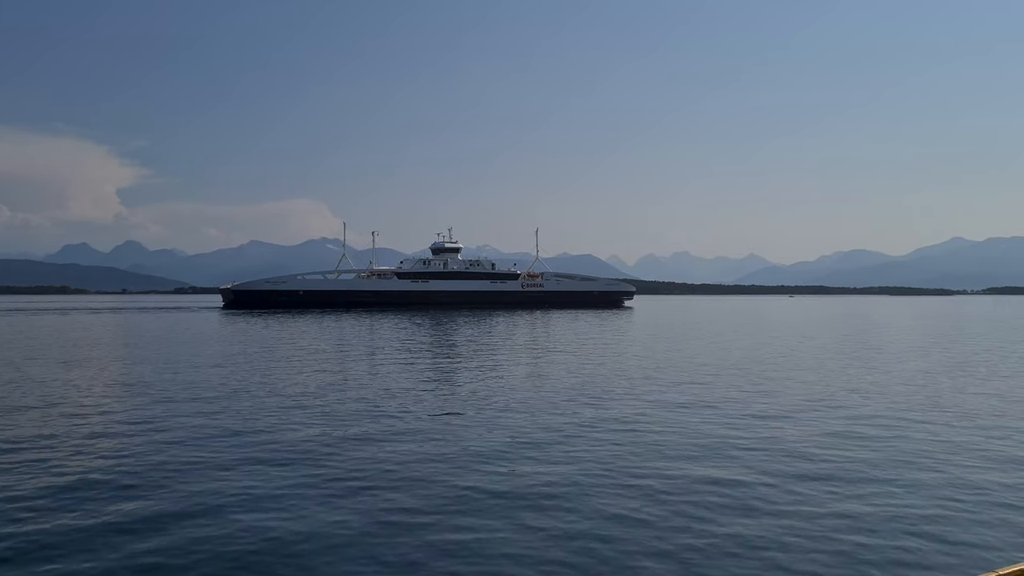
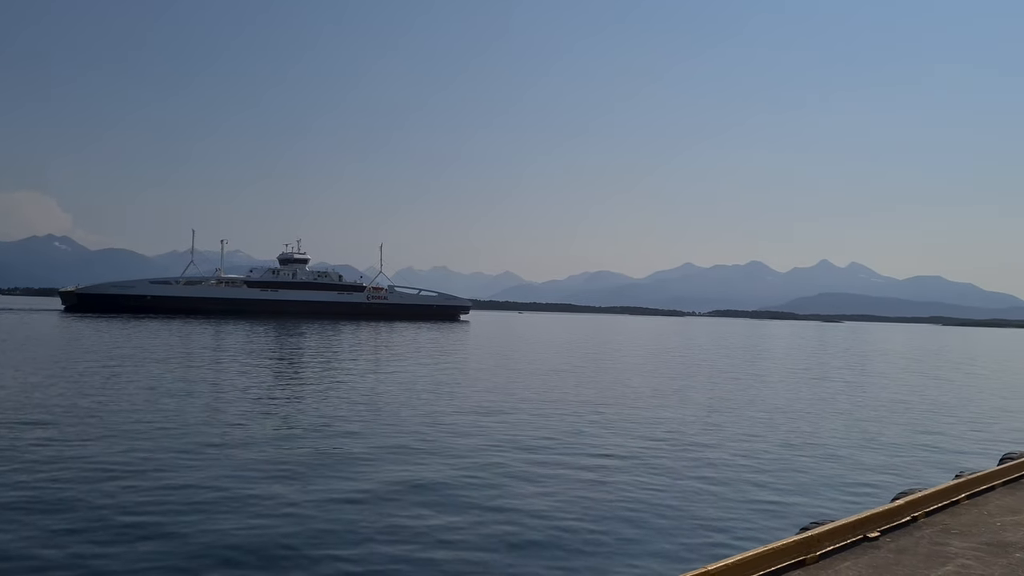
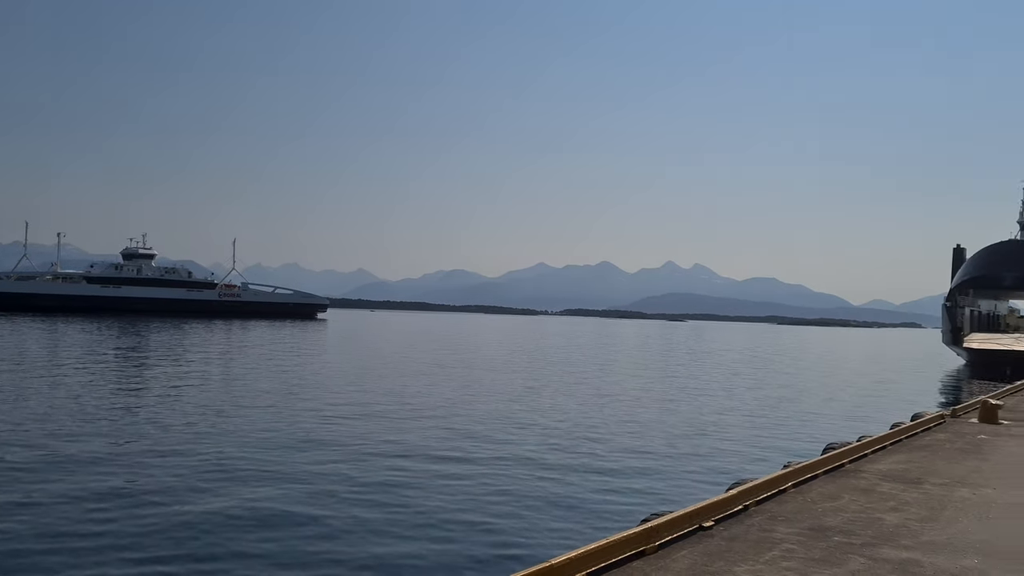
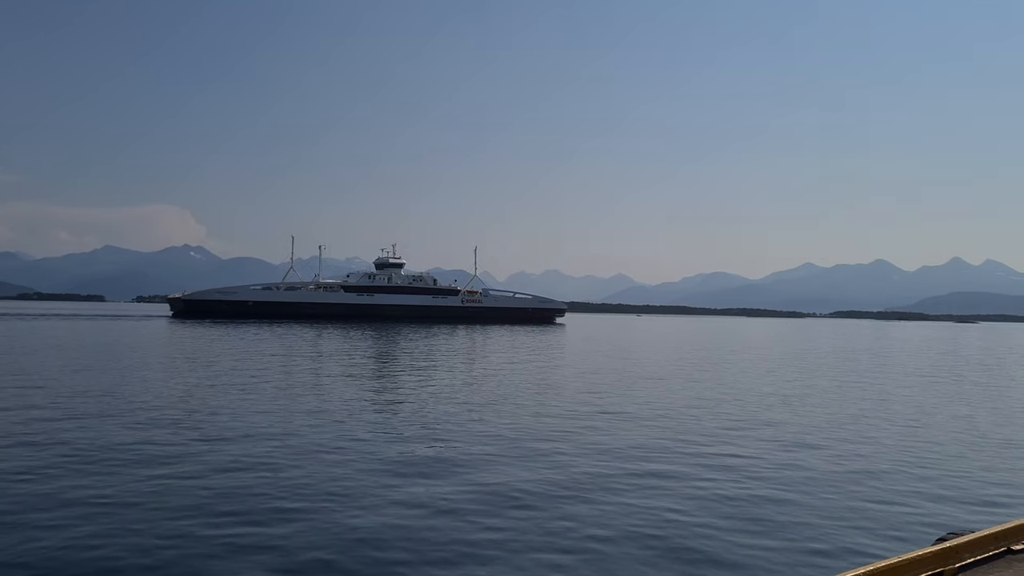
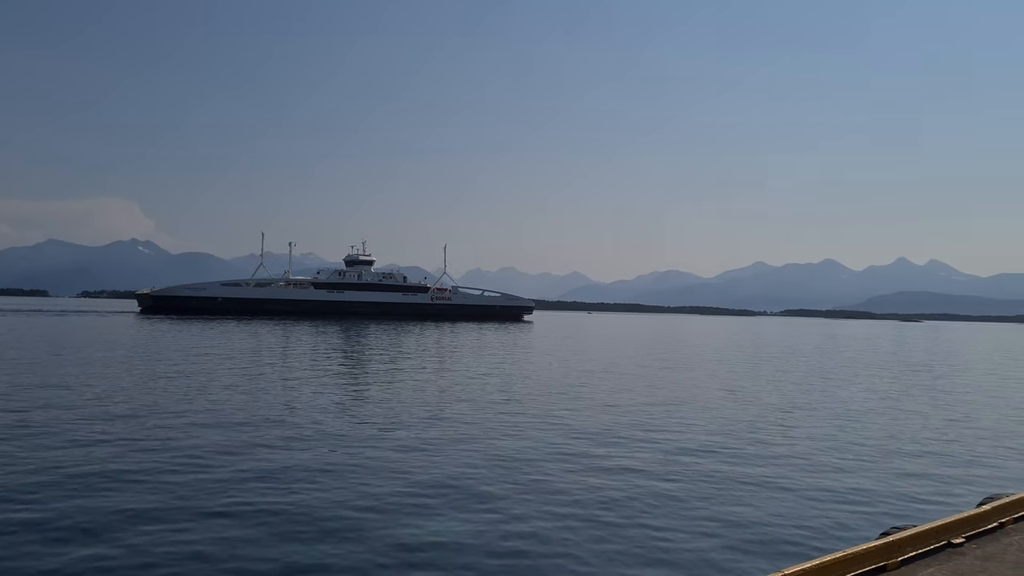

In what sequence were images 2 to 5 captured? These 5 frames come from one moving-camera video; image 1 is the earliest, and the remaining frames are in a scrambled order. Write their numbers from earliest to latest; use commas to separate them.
4, 5, 2, 3
